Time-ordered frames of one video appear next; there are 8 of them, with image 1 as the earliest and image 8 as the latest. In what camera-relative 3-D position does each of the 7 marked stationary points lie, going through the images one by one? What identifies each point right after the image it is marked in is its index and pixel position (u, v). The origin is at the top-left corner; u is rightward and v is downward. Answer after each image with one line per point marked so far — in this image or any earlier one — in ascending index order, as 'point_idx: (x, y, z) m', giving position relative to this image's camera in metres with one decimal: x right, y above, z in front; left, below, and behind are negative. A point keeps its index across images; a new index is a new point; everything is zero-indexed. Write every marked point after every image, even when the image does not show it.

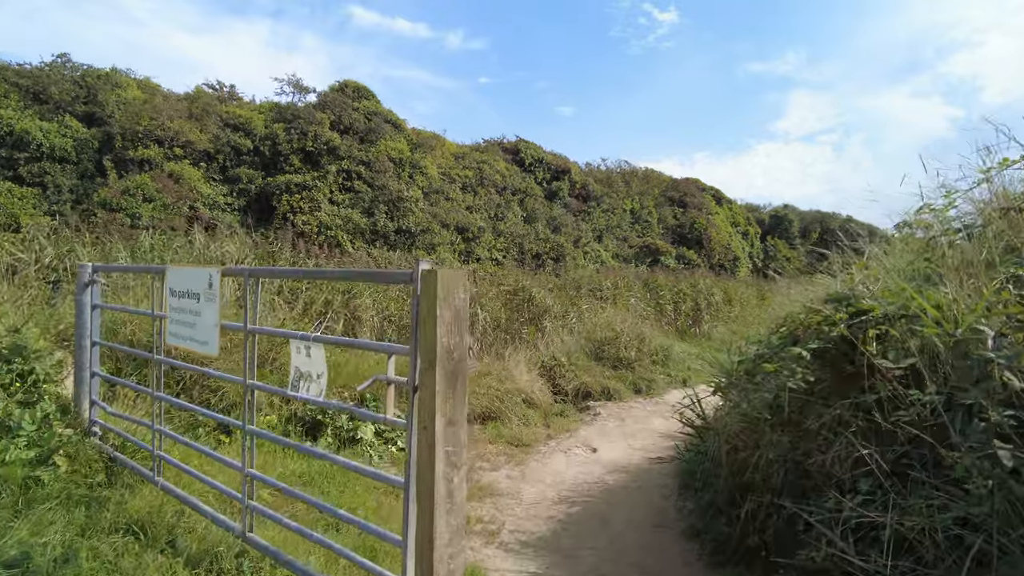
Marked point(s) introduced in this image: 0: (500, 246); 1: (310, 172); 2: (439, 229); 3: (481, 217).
0: (-0.3, +1.1, +16.9) m
1: (-4.5, +2.6, +14.6) m
2: (-1.7, +1.4, +15.4) m
3: (-0.8, +1.8, +17.0) m
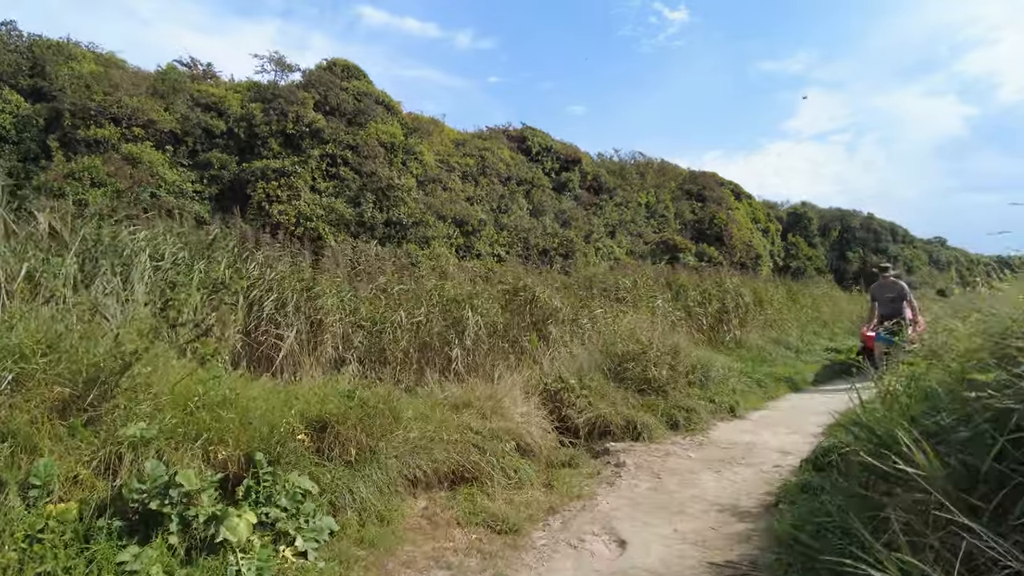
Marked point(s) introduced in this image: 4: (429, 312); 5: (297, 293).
0: (-0.2, +1.1, +15.3) m
1: (-4.4, +2.6, +13.1) m
2: (-1.6, +1.4, +13.9) m
3: (-0.7, +1.8, +15.4) m
4: (-0.9, -0.3, +7.6) m
5: (-2.2, 0.0, +6.6) m
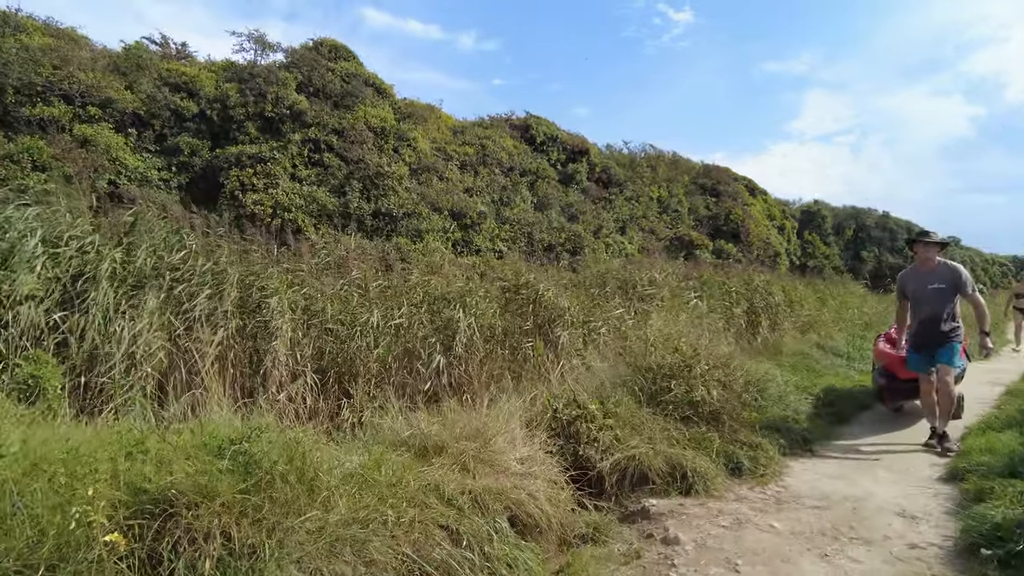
0: (-0.1, +1.1, +14.0) m
1: (-4.4, +2.6, +11.8) m
2: (-1.6, +1.4, +12.6) m
3: (-0.7, +1.9, +14.1) m
4: (-0.9, -0.3, +6.3) m
5: (-2.2, 0.0, +5.3) m
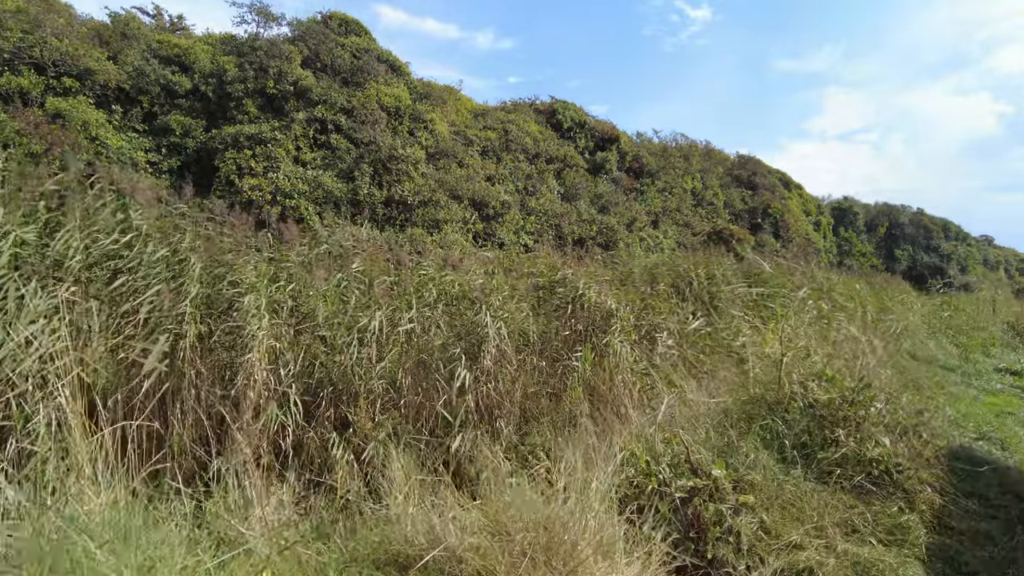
0: (+0.4, +1.2, +12.6) m
1: (-3.9, +2.7, +10.6) m
2: (-1.1, +1.4, +11.3) m
3: (-0.1, +1.9, +12.8) m
4: (-0.6, -0.2, +5.0) m
5: (-1.9, 0.0, +4.0) m
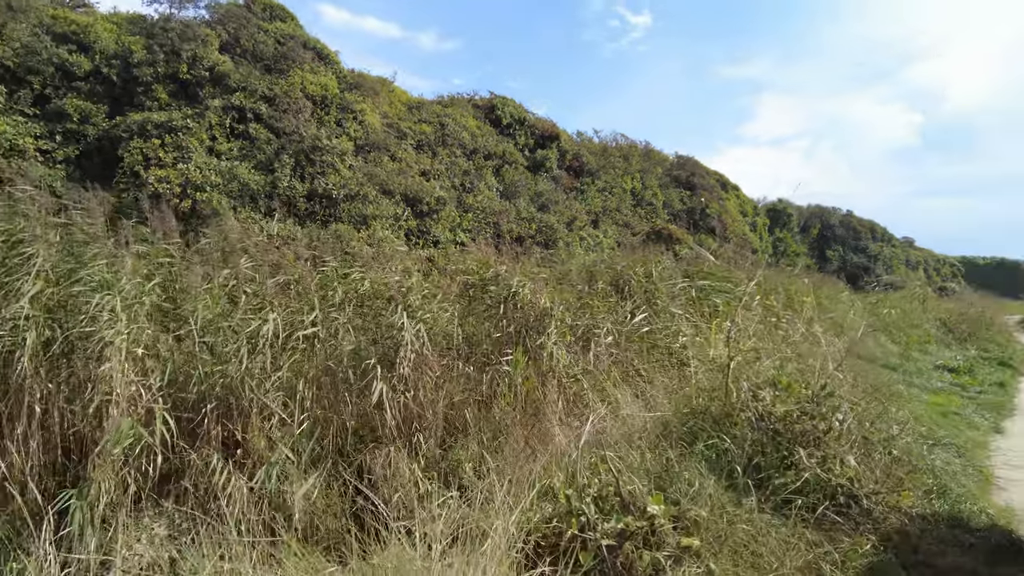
0: (-0.8, +1.2, +12.1) m
1: (-4.9, +2.7, +9.8) m
2: (-2.2, +1.4, +10.7) m
3: (-1.3, +1.9, +12.2) m
4: (-1.1, -0.2, +4.4) m
5: (-2.4, 0.0, +3.3) m
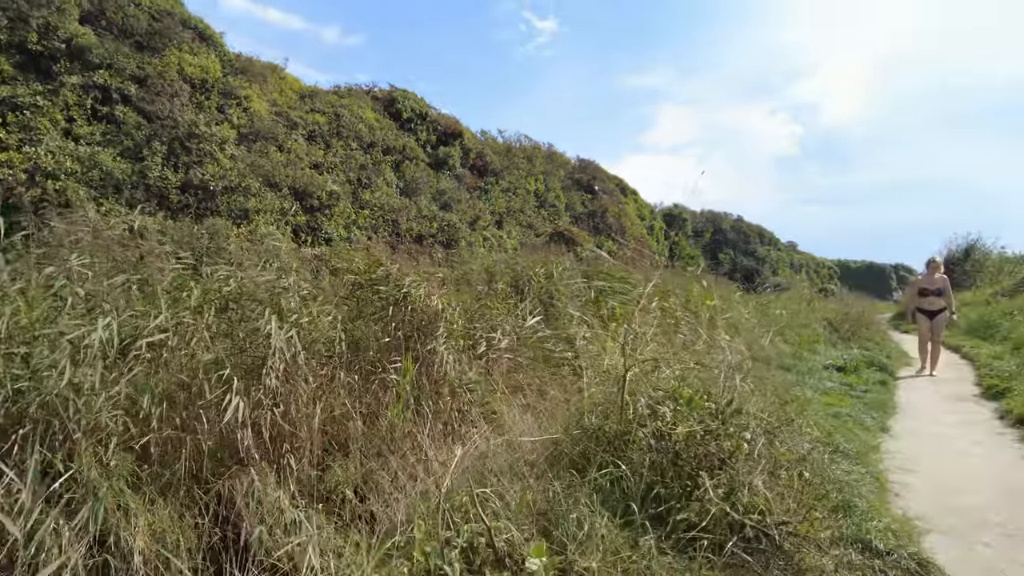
0: (-2.6, +1.2, +11.5) m
1: (-6.3, +2.7, +8.6) m
2: (-3.7, +1.4, +9.9) m
3: (-3.1, +1.9, +11.6) m
4: (-1.8, -0.2, +3.8) m
5: (-2.9, 0.0, +2.6) m
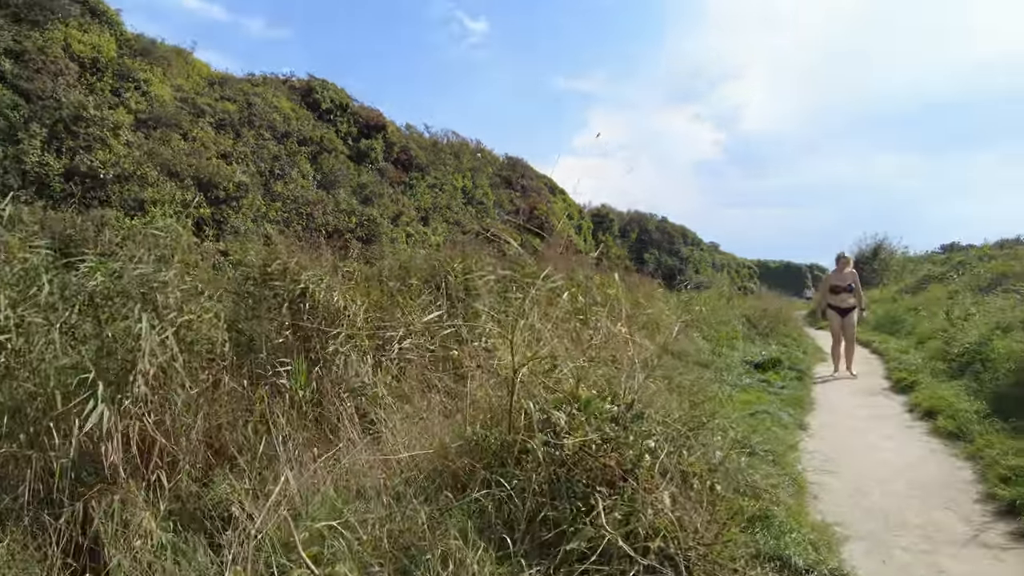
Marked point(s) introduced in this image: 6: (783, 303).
0: (-3.9, +1.2, +10.9) m
1: (-7.3, +2.7, +7.6) m
2: (-4.8, +1.5, +9.1) m
3: (-4.4, +1.9, +10.8) m
4: (-2.3, -0.2, +3.3) m
5: (-3.3, +0.1, +1.9) m
6: (+5.6, -0.3, +13.6) m
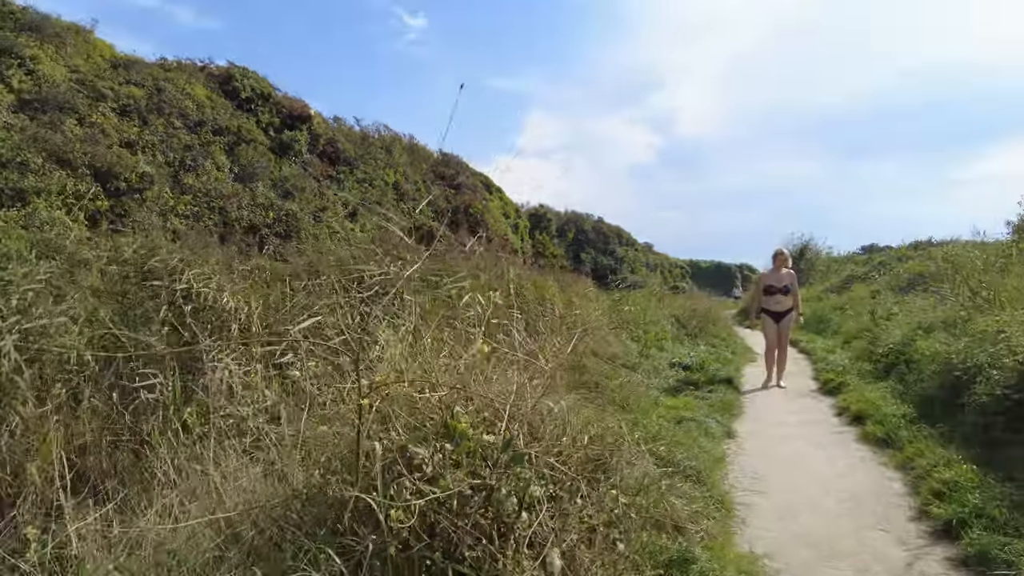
0: (-5.0, +1.2, +10.1) m
1: (-8.1, +2.7, +6.5) m
2: (-5.8, +1.5, +8.2) m
3: (-5.5, +1.9, +10.0) m
4: (-2.8, -0.2, +2.7) m
5: (-3.6, +0.1, +1.2) m
6: (+4.2, -0.3, +13.6) m
